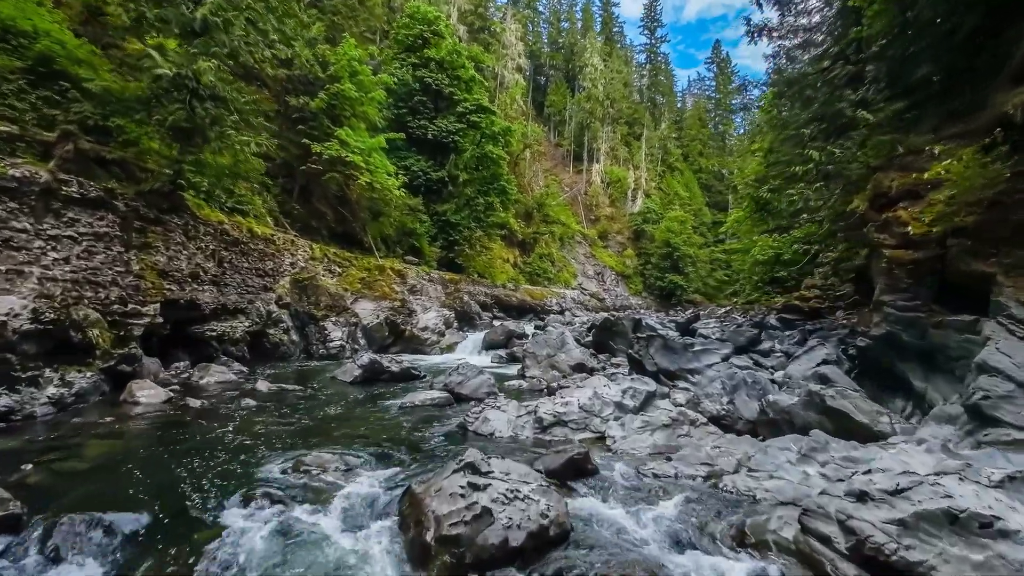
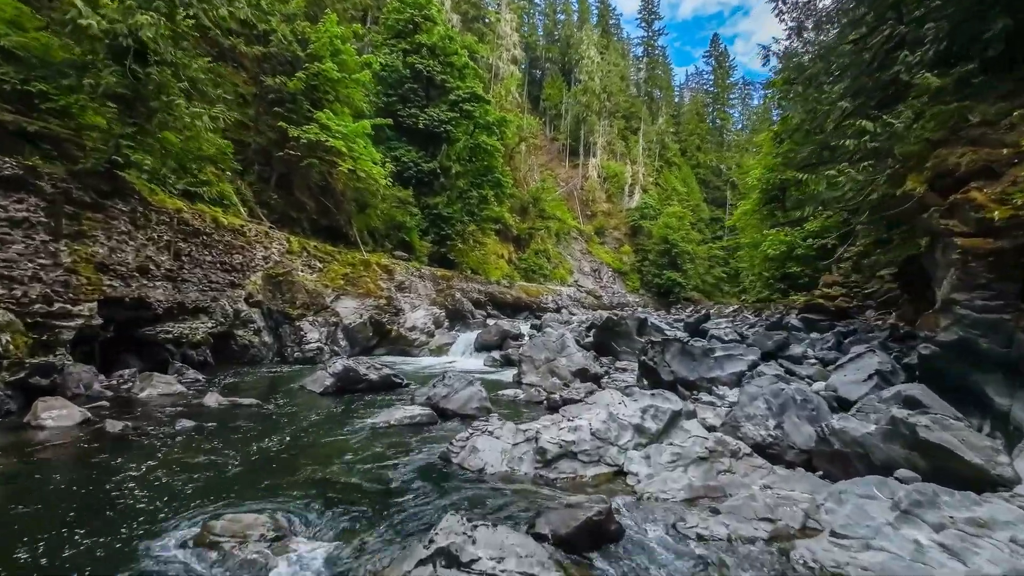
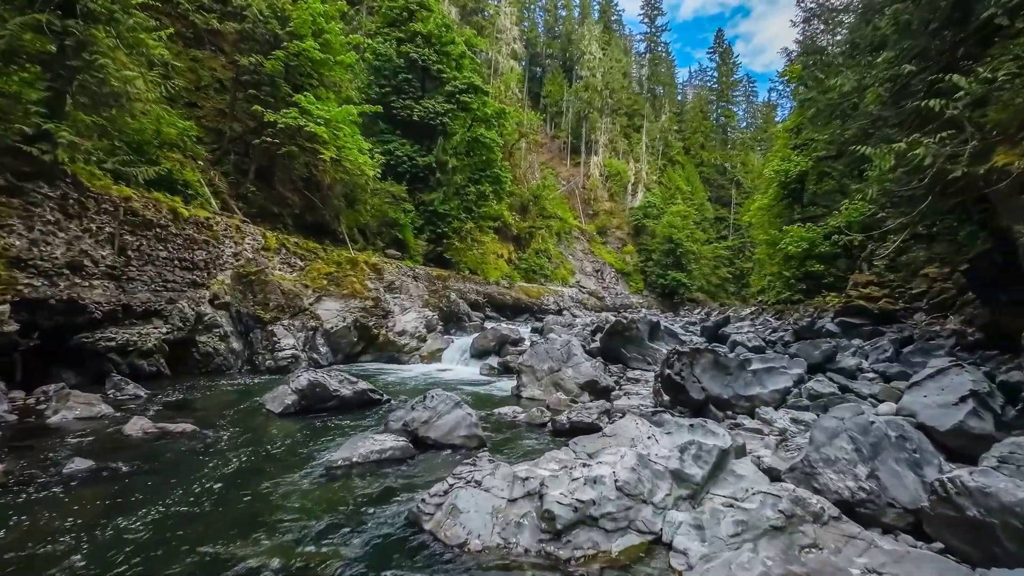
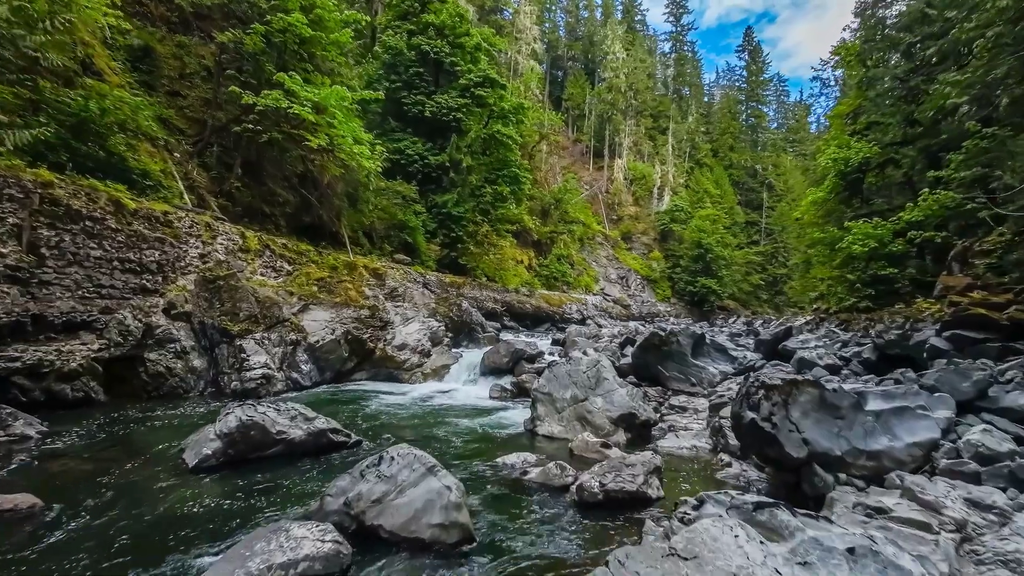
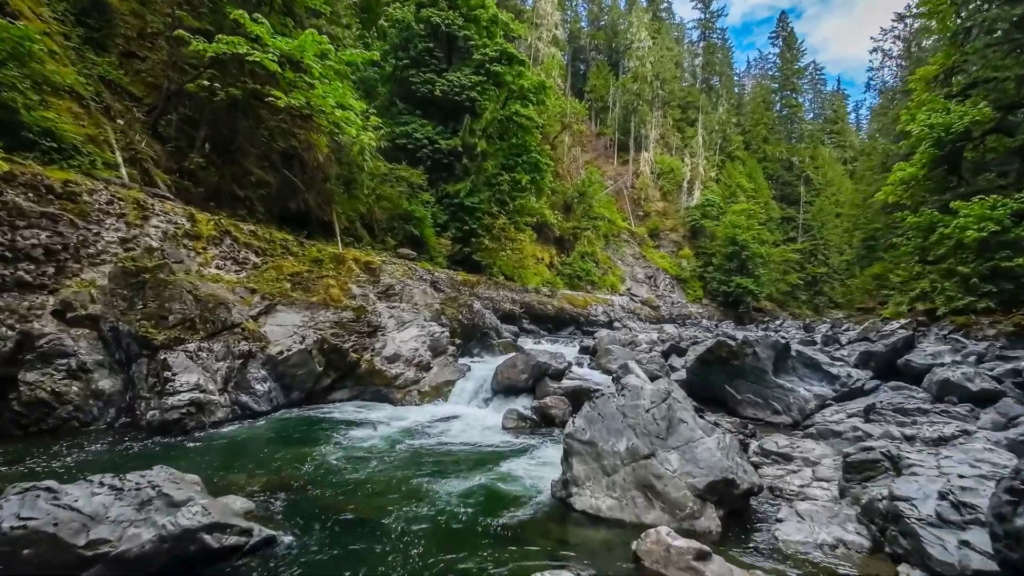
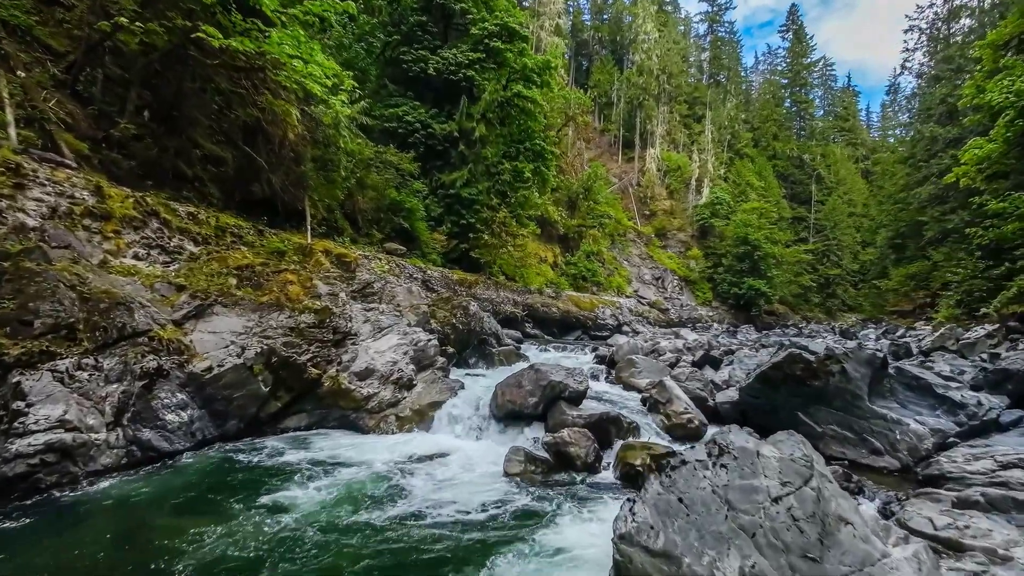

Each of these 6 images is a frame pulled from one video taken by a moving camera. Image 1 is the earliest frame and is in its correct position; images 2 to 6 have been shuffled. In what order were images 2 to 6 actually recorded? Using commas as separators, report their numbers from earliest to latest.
2, 3, 4, 5, 6
